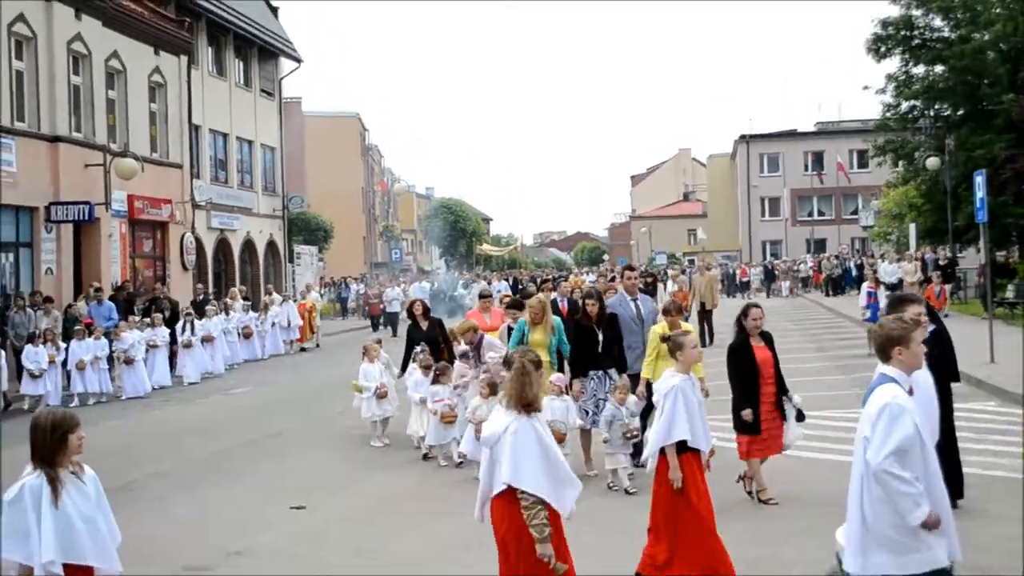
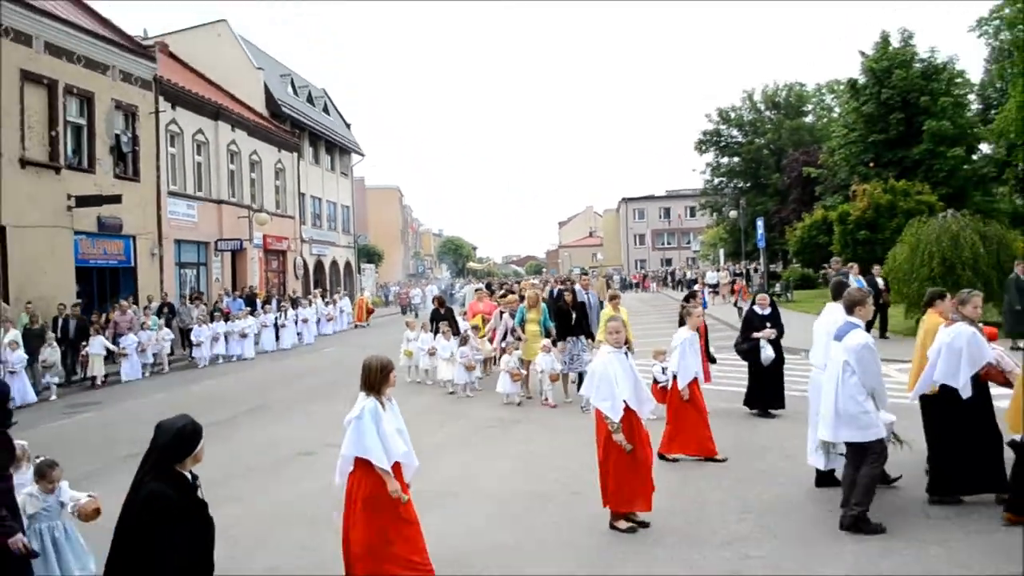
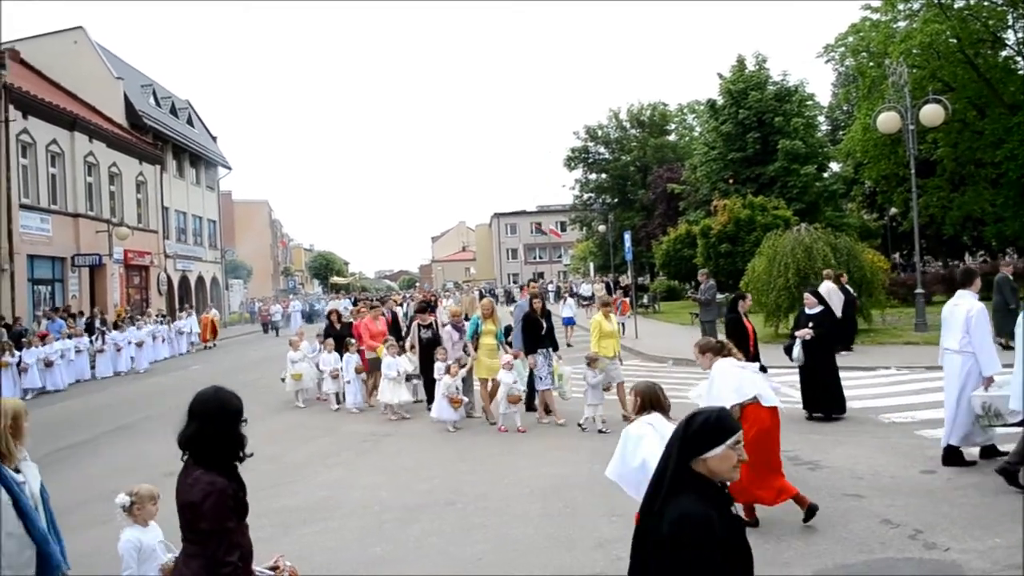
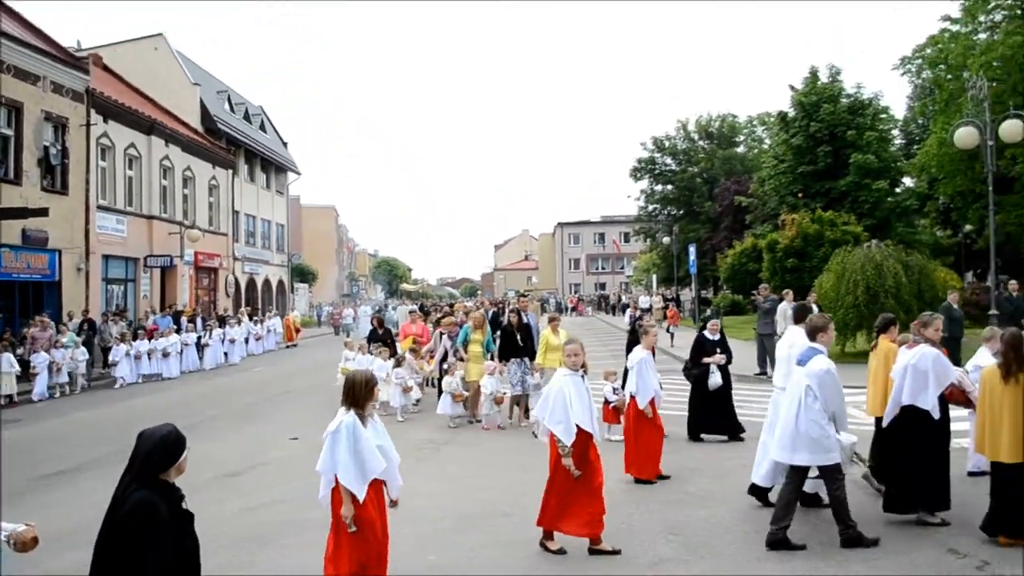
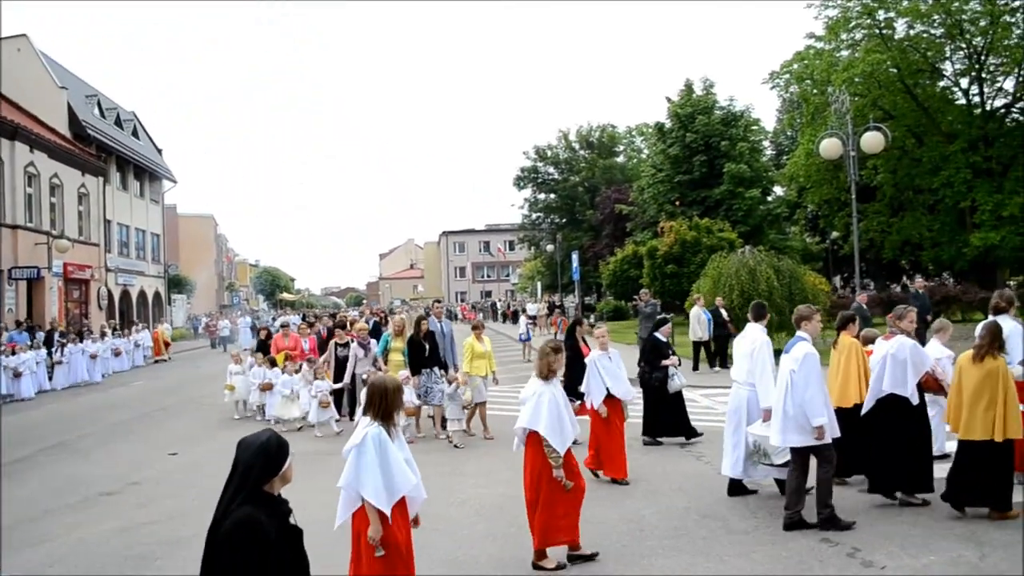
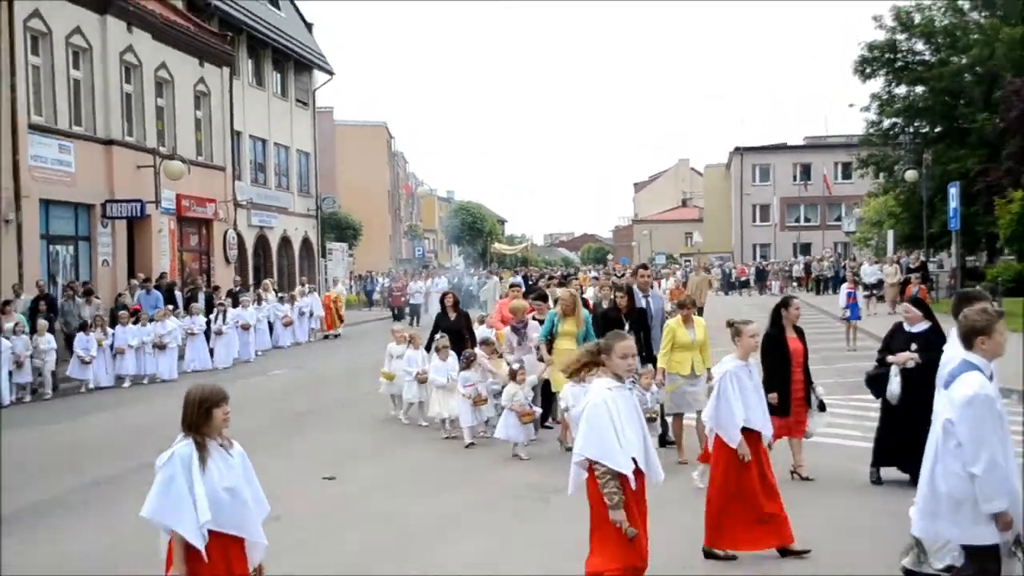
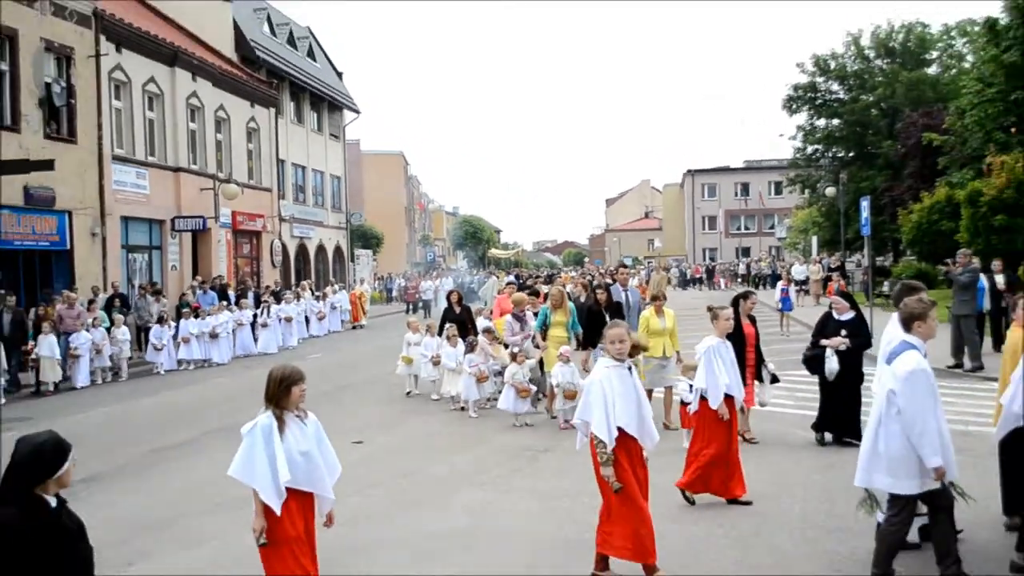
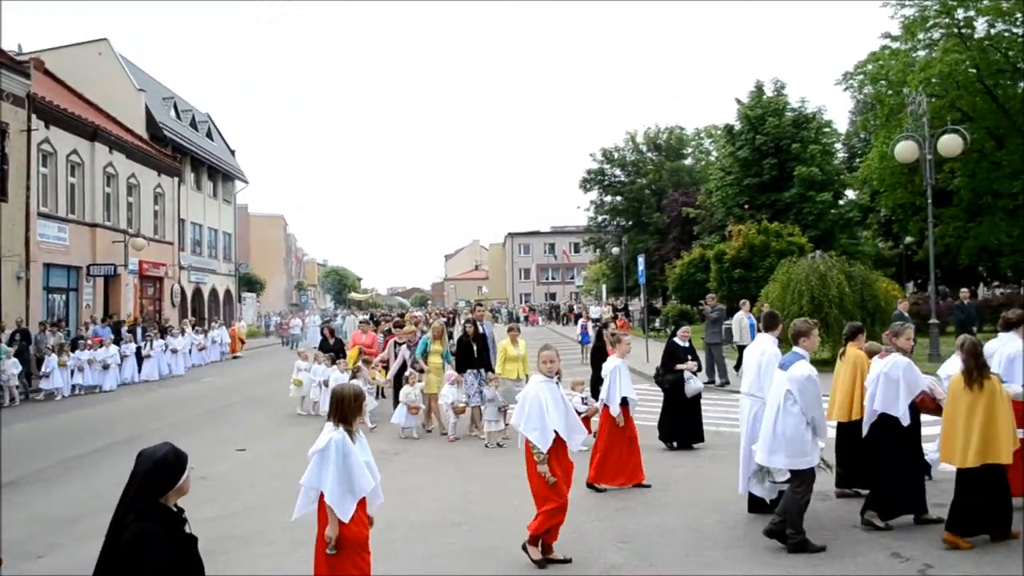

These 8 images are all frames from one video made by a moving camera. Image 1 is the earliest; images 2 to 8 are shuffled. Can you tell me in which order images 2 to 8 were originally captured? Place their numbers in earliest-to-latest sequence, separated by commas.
6, 7, 2, 4, 8, 5, 3
